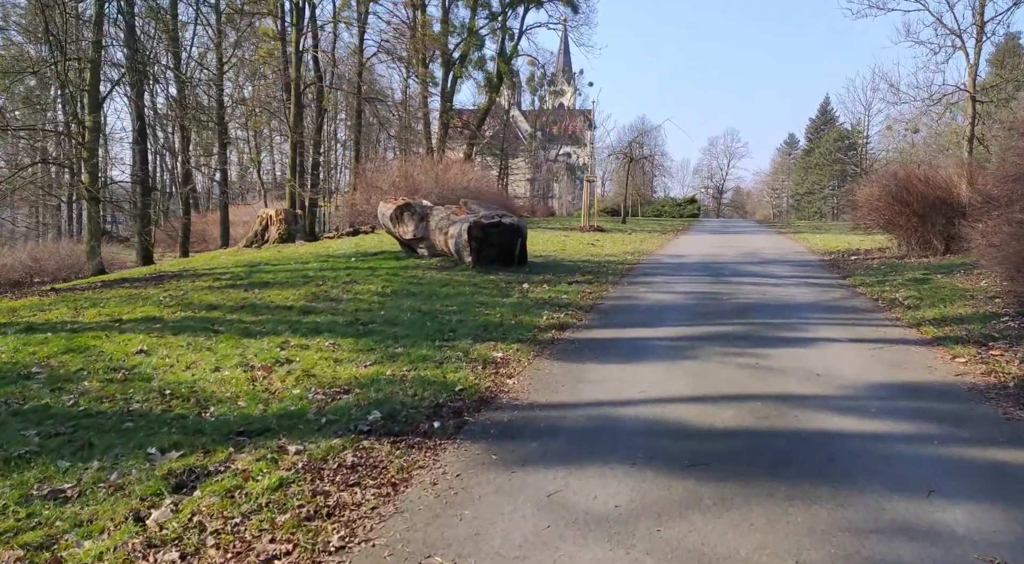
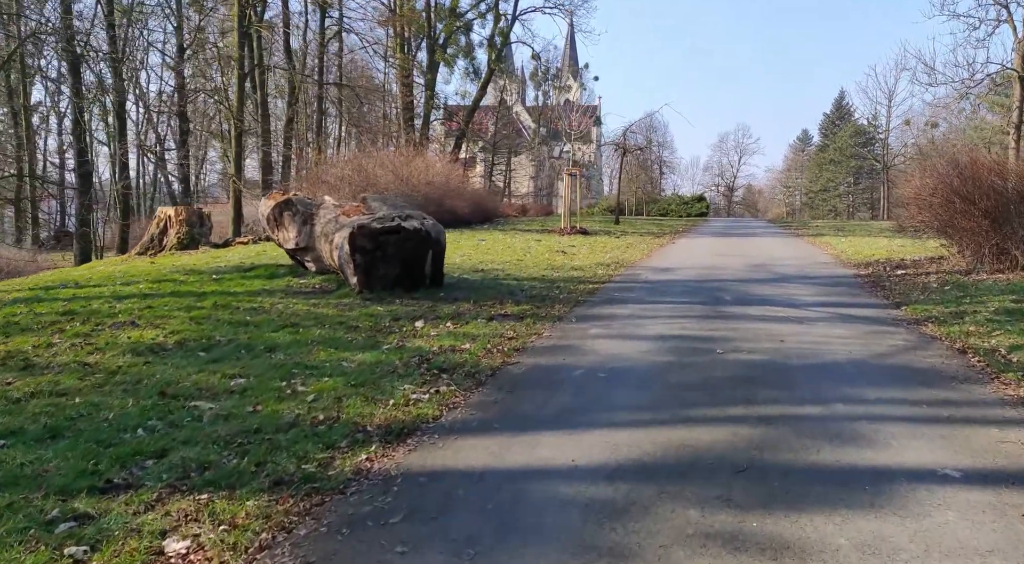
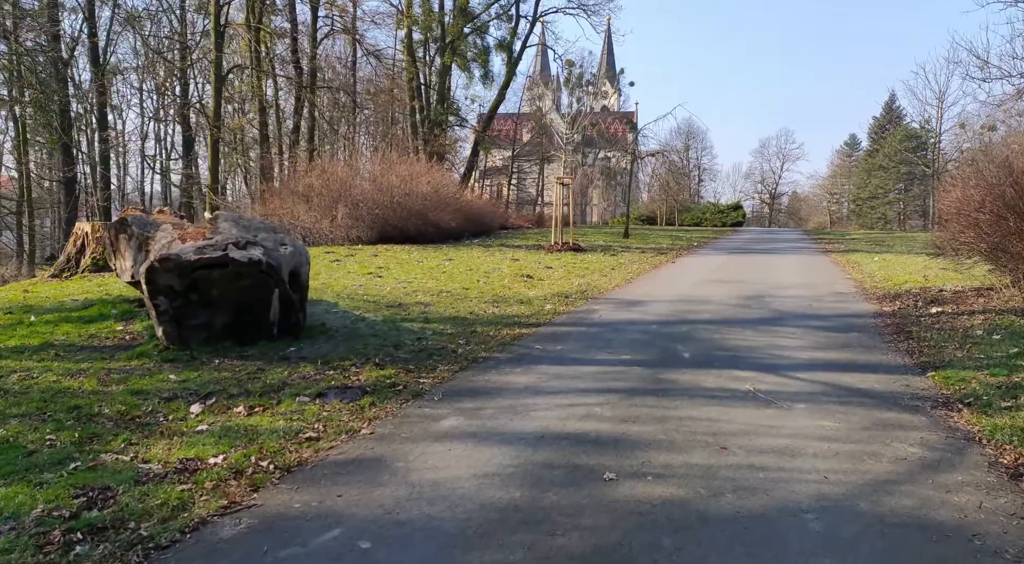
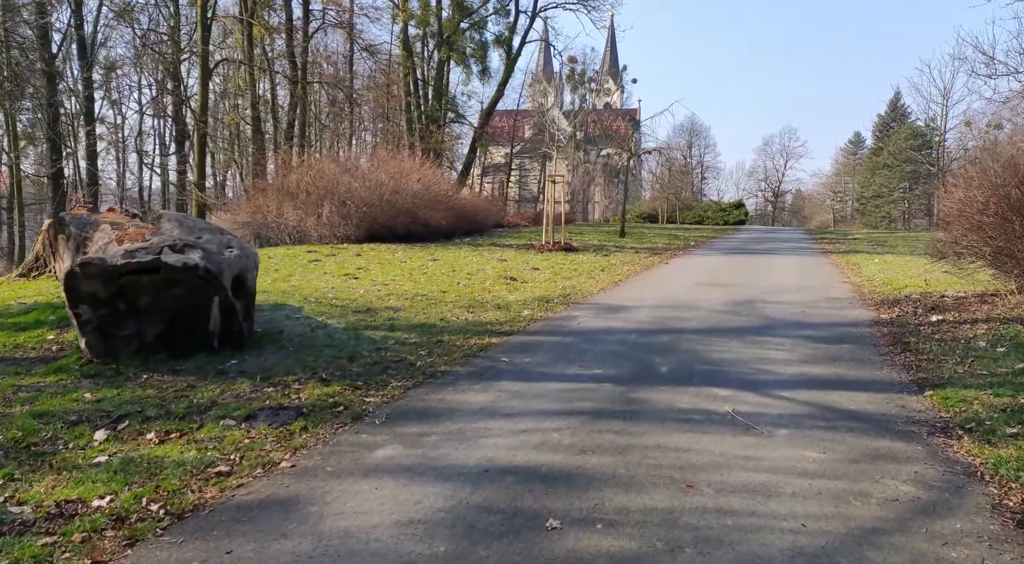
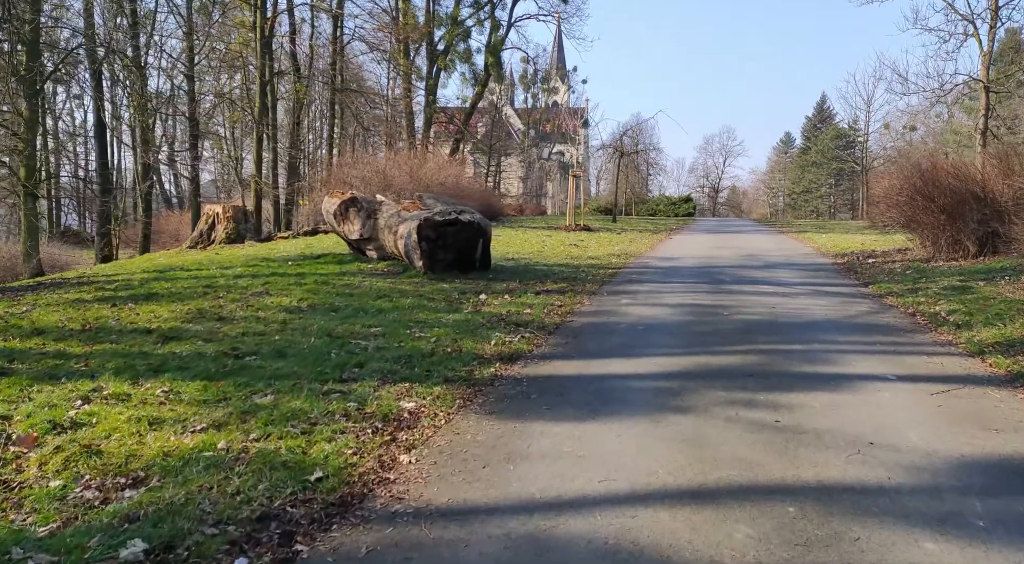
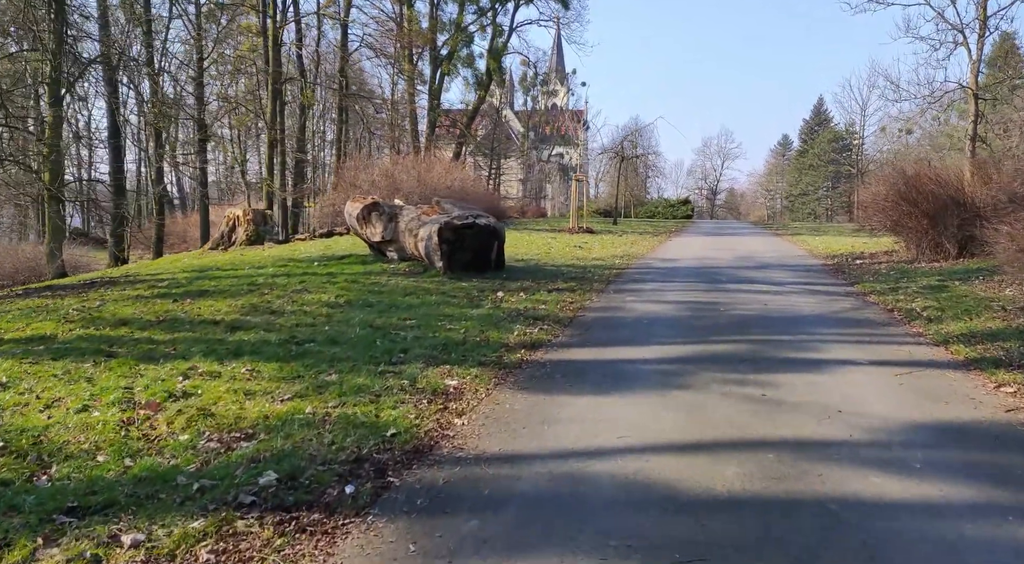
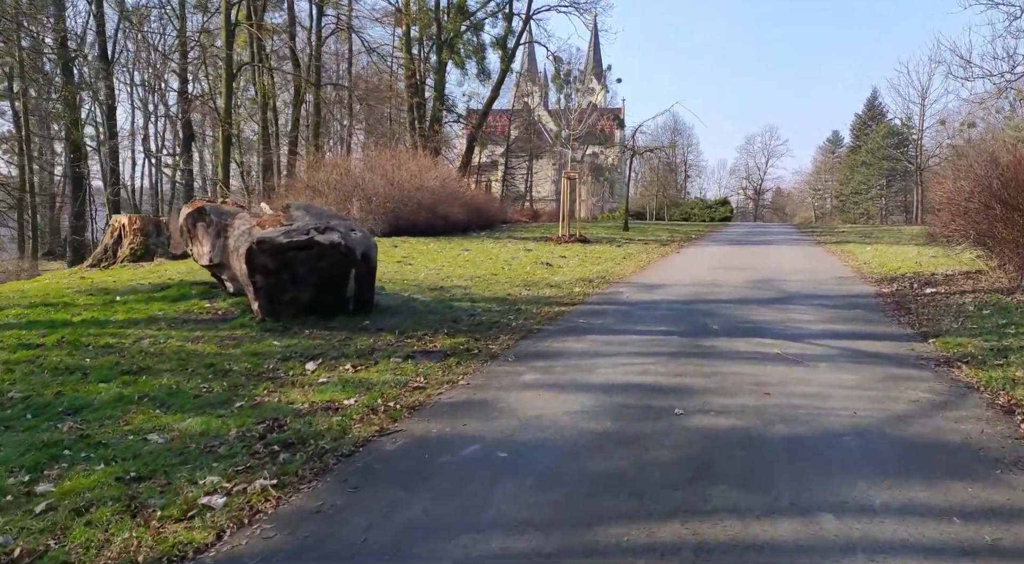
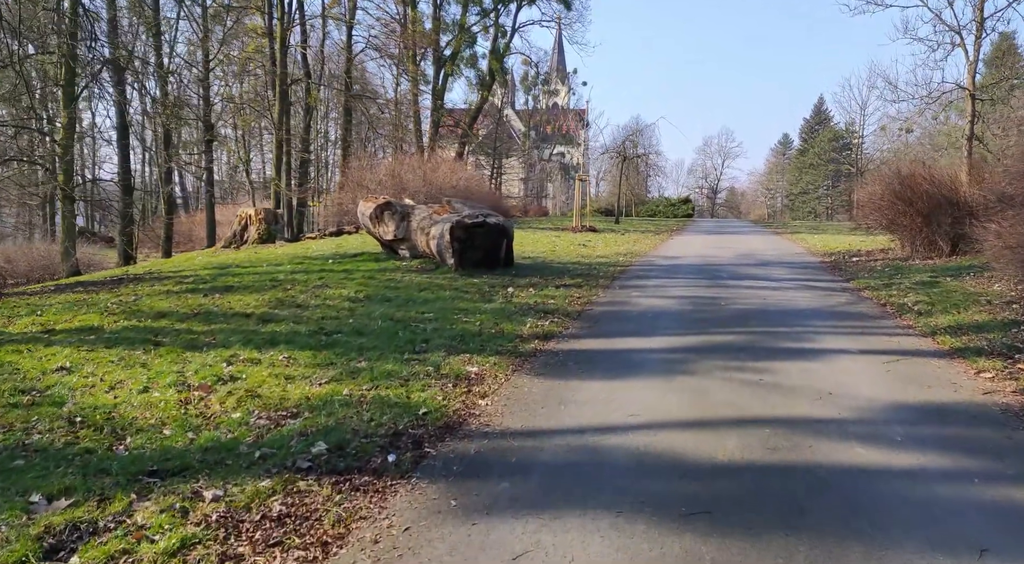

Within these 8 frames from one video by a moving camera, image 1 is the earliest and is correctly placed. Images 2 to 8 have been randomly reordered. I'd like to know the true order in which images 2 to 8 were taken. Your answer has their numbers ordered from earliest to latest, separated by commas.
8, 6, 5, 2, 7, 3, 4
